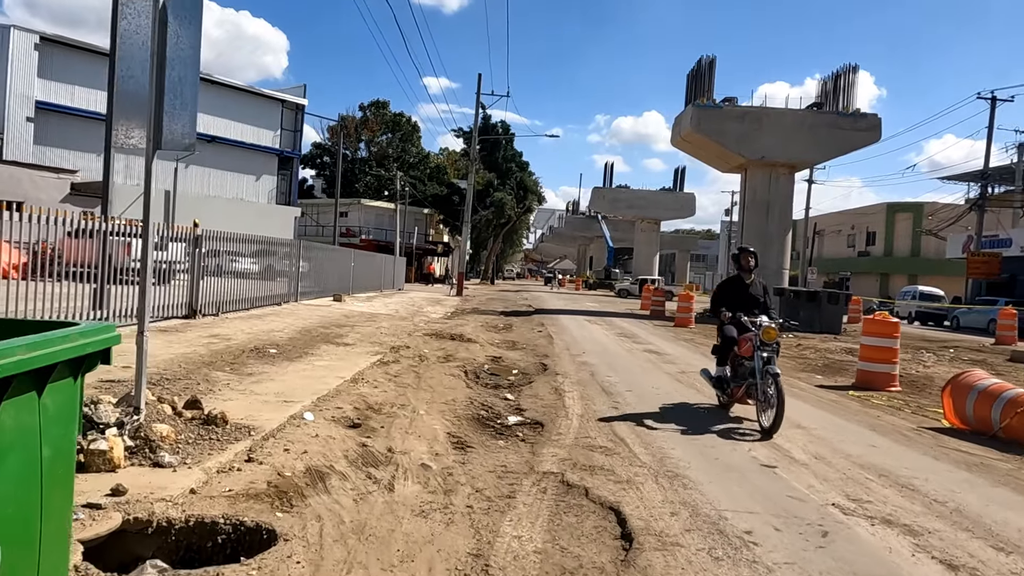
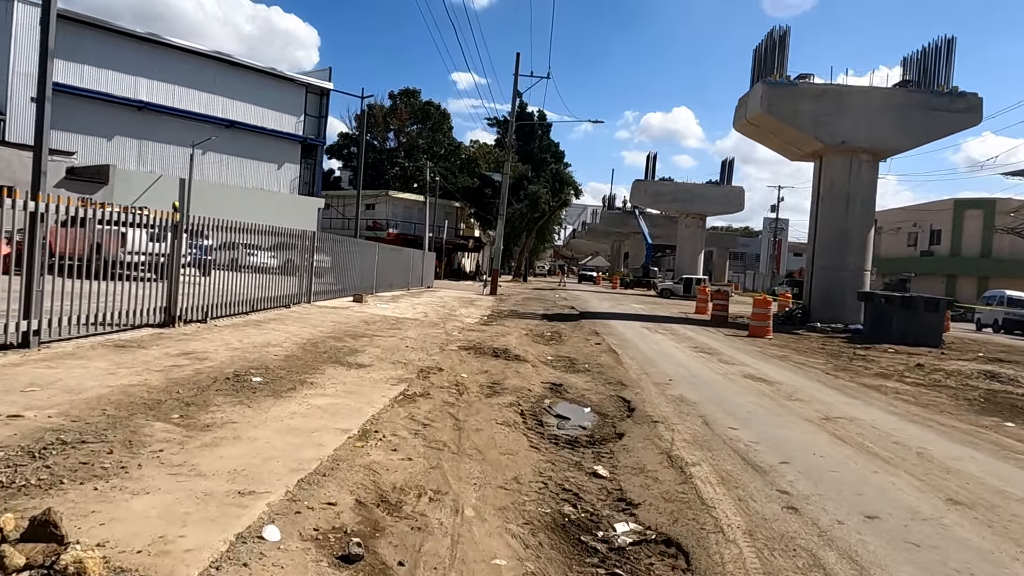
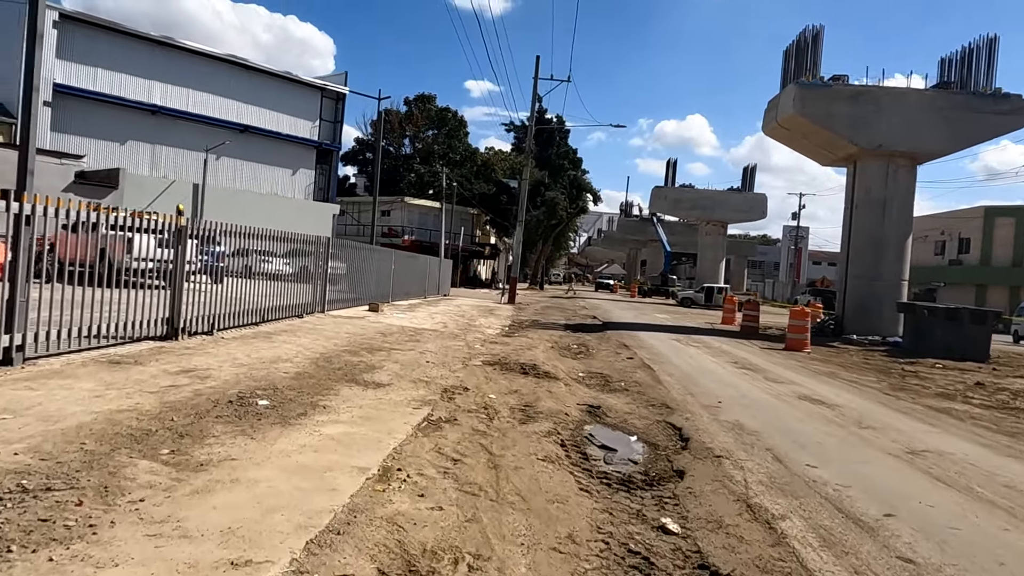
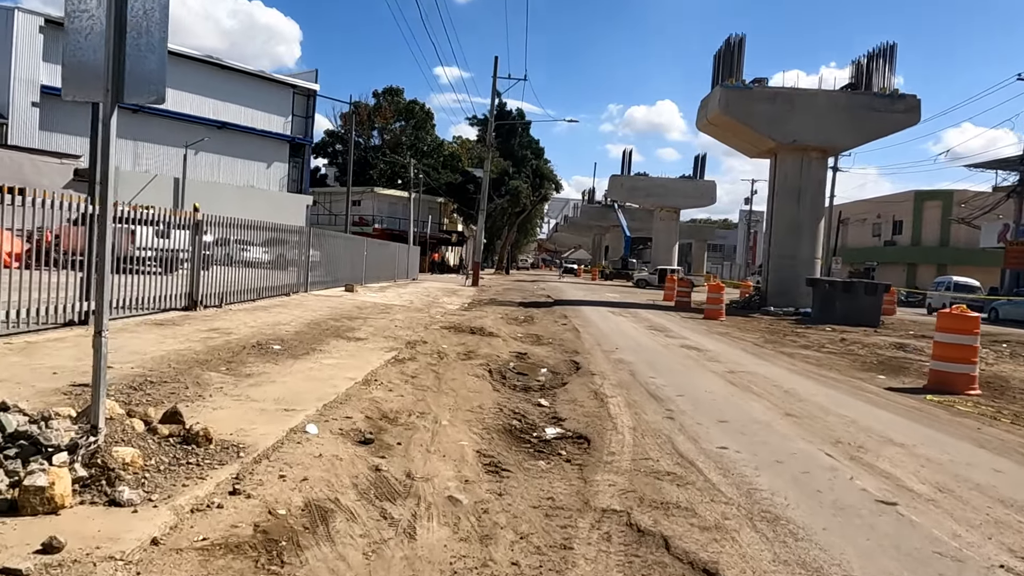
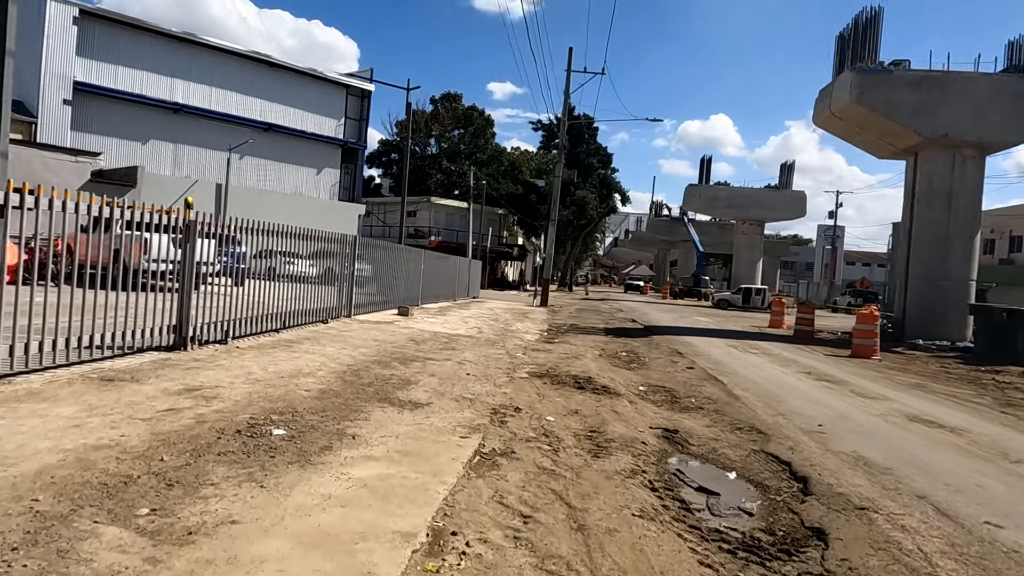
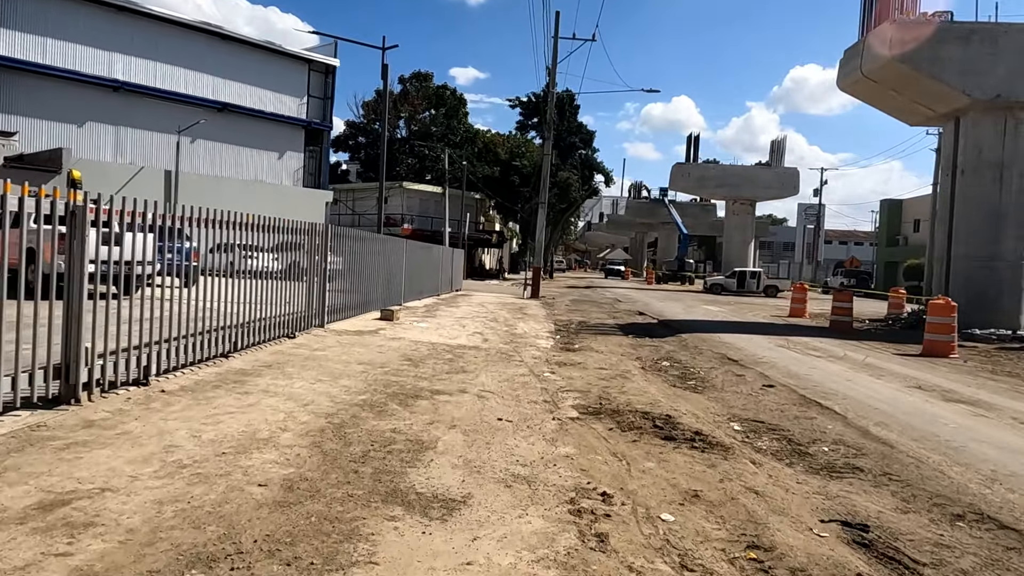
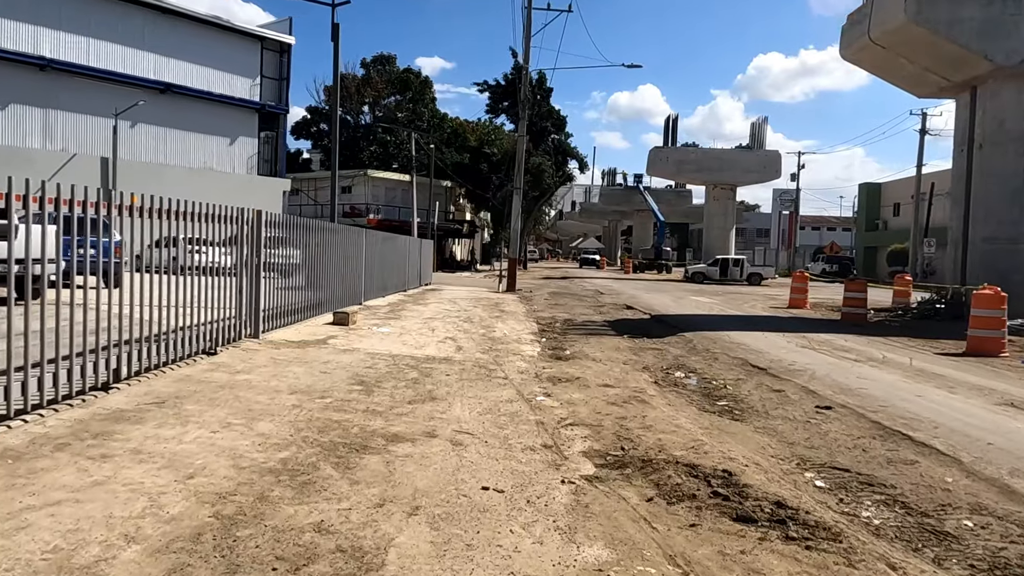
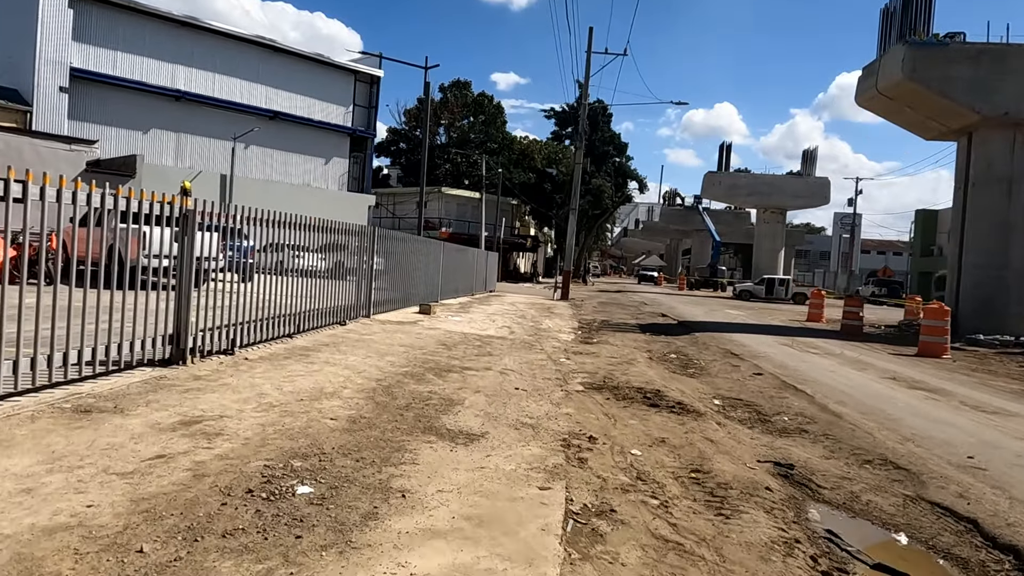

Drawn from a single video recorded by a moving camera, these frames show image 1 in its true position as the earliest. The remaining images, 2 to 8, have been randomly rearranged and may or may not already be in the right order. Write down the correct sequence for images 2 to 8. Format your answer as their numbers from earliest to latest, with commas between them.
4, 2, 3, 5, 8, 6, 7
